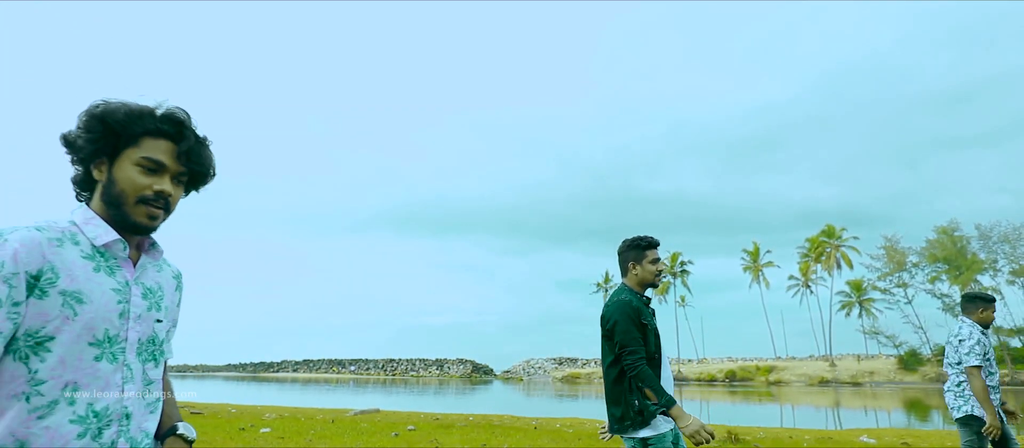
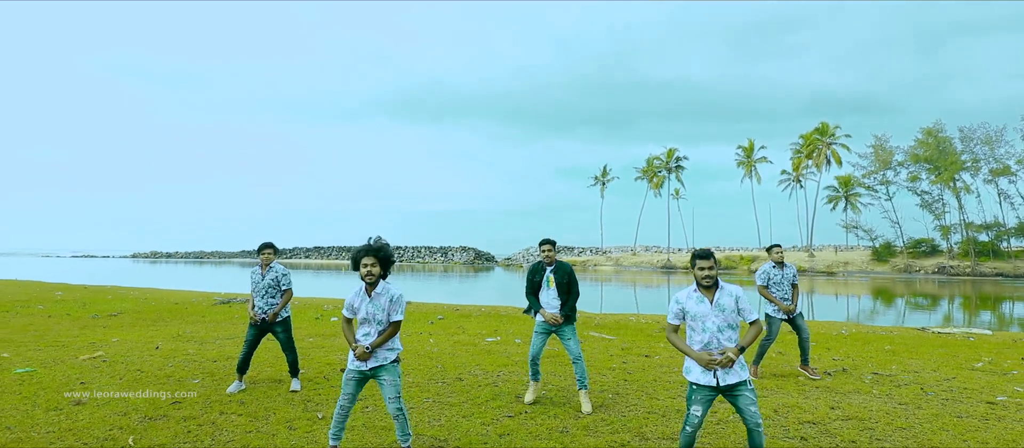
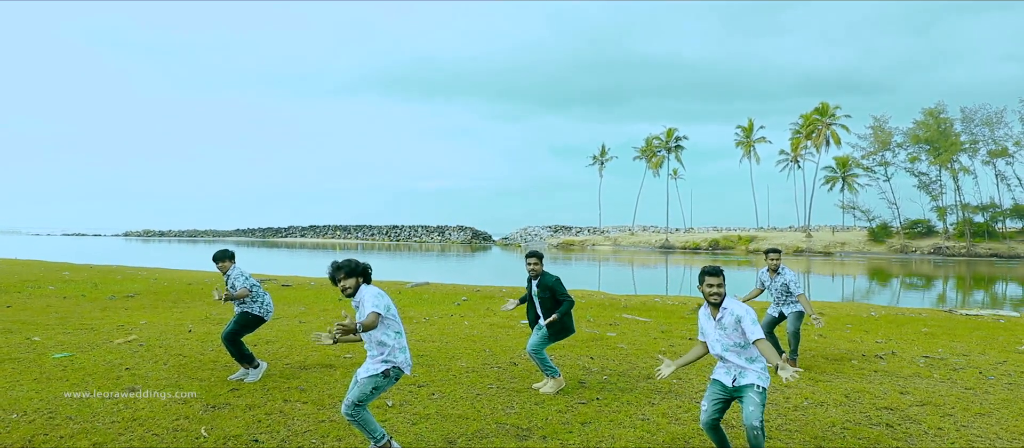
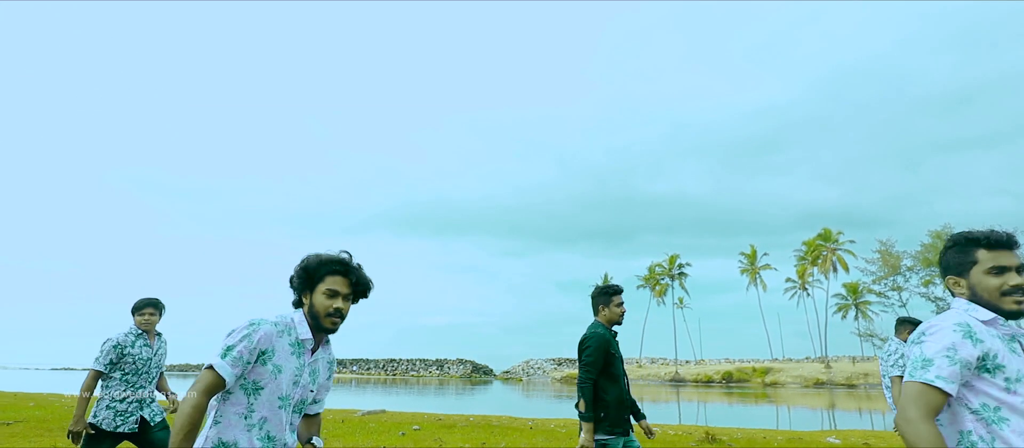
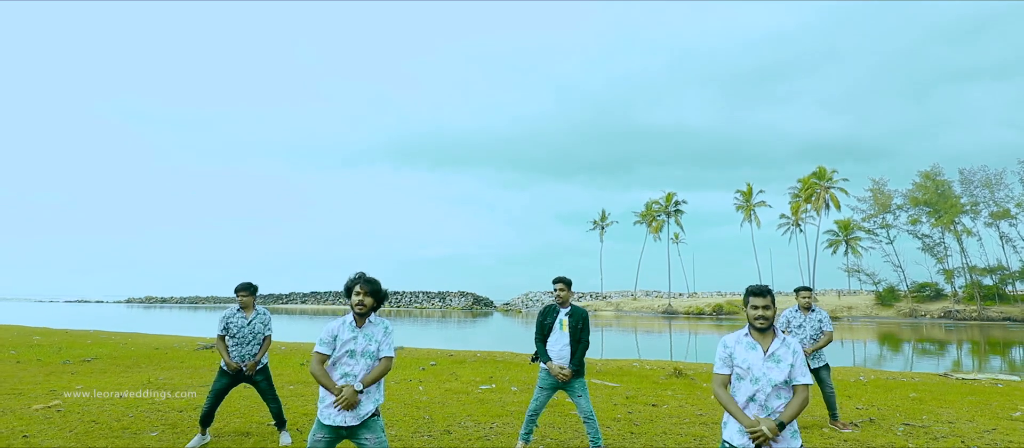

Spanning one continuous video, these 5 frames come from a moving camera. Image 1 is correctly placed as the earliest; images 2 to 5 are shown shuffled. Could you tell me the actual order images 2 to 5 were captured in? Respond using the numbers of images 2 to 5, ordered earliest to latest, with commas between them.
4, 5, 2, 3
